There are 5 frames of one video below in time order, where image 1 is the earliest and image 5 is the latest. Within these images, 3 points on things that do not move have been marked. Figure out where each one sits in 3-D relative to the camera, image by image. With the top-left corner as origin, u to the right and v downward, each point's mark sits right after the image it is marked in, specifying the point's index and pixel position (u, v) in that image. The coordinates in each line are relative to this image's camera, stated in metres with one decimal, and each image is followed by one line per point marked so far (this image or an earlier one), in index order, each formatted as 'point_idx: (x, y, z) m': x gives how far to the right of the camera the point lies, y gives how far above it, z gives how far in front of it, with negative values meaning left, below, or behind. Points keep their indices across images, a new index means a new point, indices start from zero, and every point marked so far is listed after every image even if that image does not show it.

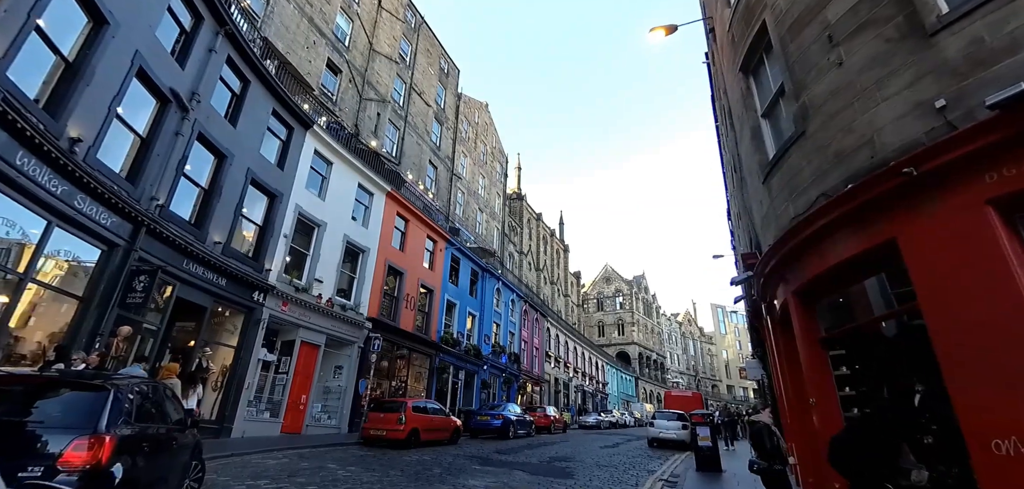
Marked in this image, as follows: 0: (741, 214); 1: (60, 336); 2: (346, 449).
0: (+7.2, +0.9, +13.7) m
1: (-9.0, -1.8, +8.7) m
2: (-4.8, -6.0, +12.7) m
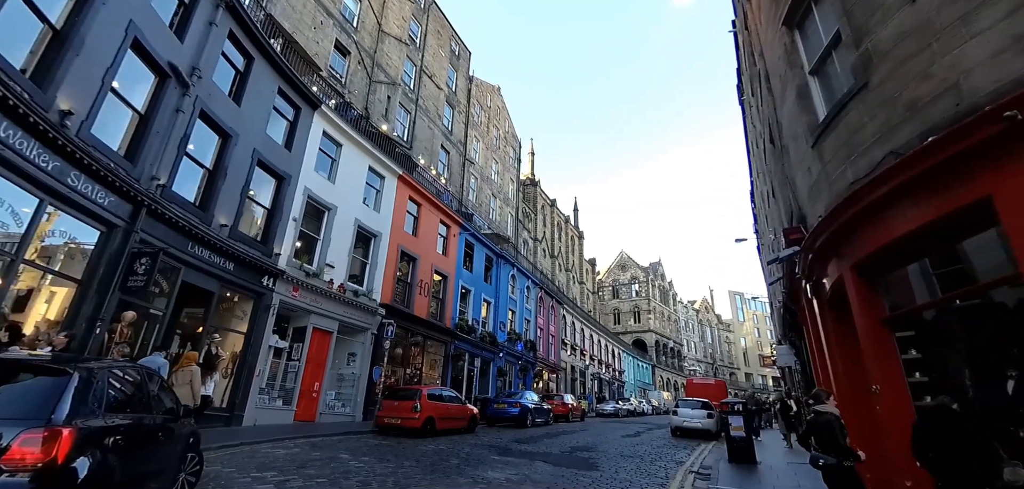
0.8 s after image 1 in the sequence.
0: (+7.8, +1.5, +12.8) m
1: (-8.6, -1.4, +8.3) m
2: (-4.3, -5.4, +12.3) m
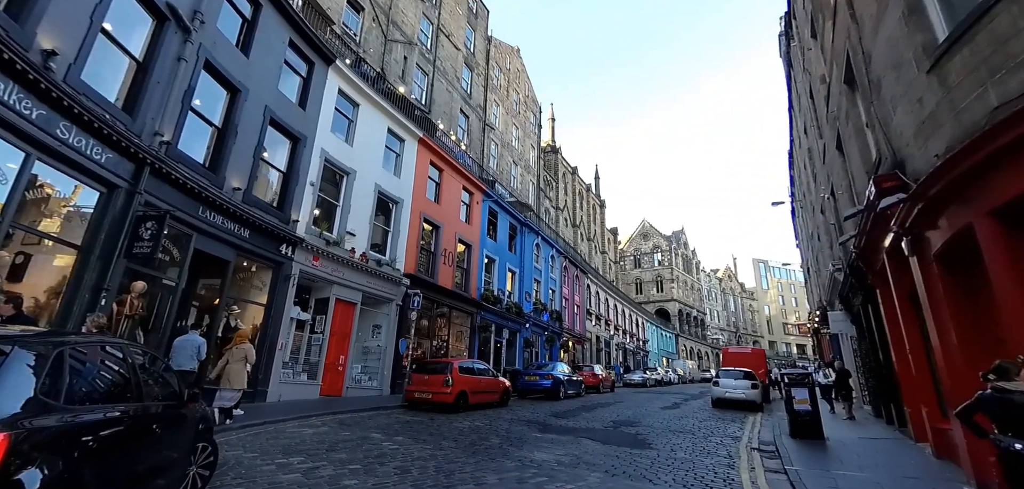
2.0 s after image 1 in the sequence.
0: (+8.7, +2.7, +11.2) m
1: (-7.8, -0.8, +7.5) m
2: (-3.3, -4.5, +11.6) m
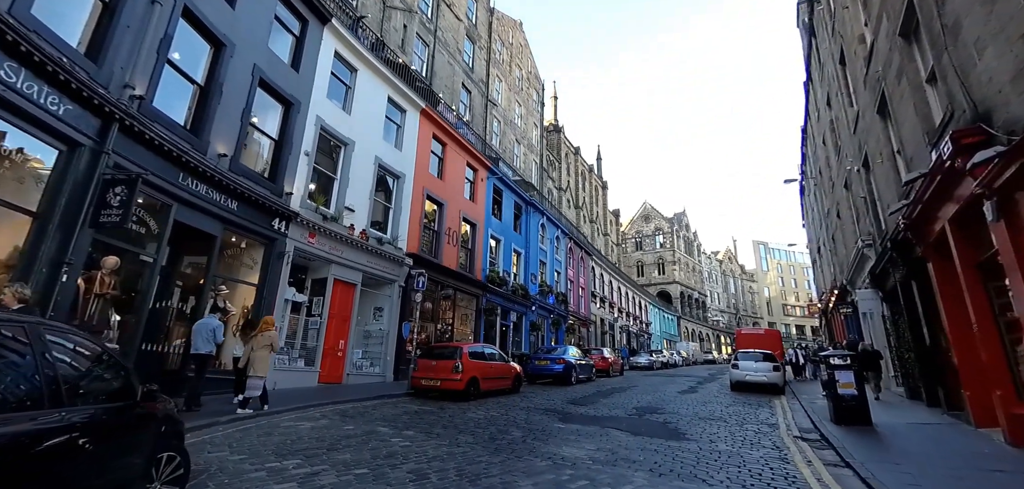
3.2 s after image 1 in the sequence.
0: (+9.0, +3.4, +10.2) m
1: (-7.4, -0.3, +6.4) m
2: (-2.9, -3.9, +10.7) m
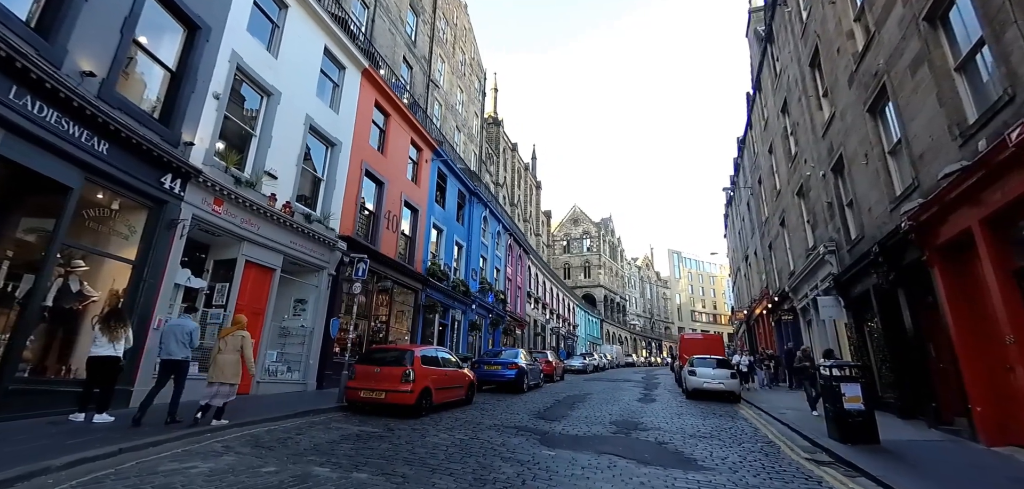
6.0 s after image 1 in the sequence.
0: (+8.7, +3.2, +9.9) m
1: (-7.0, +0.4, +3.3) m
2: (-3.5, -3.4, +8.3) m
